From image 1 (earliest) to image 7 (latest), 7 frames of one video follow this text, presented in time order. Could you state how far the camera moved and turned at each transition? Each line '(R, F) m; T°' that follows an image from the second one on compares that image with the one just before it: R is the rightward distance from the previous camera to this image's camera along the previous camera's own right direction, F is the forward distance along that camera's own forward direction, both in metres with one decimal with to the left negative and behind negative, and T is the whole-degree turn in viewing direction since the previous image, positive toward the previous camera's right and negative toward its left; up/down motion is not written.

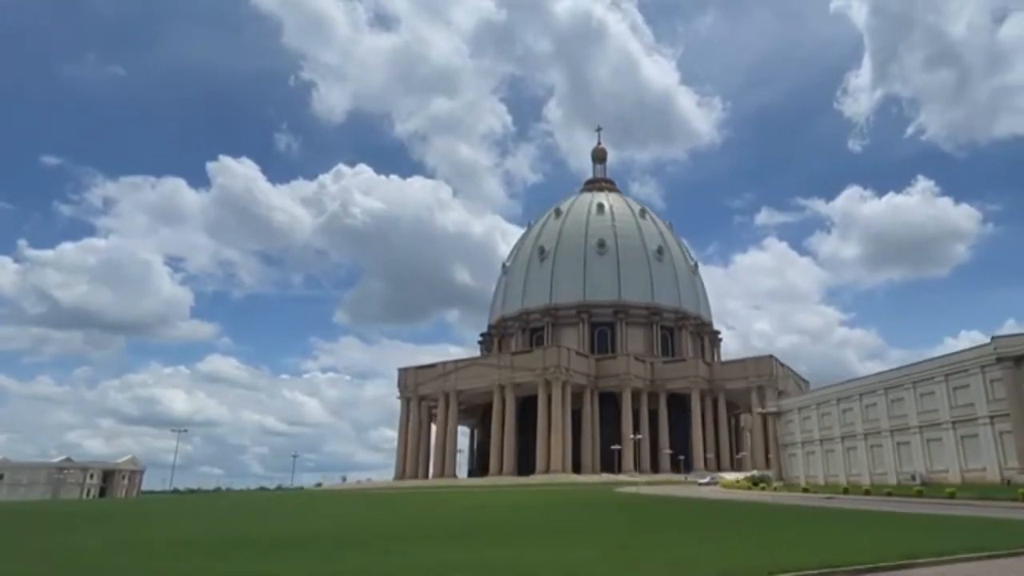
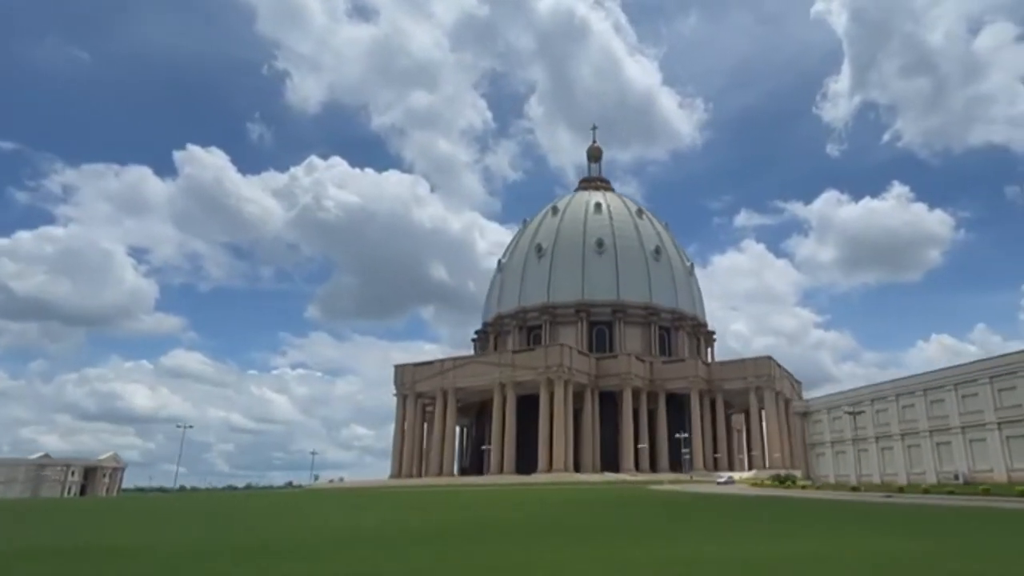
(-2.3, +0.6) m; +3°
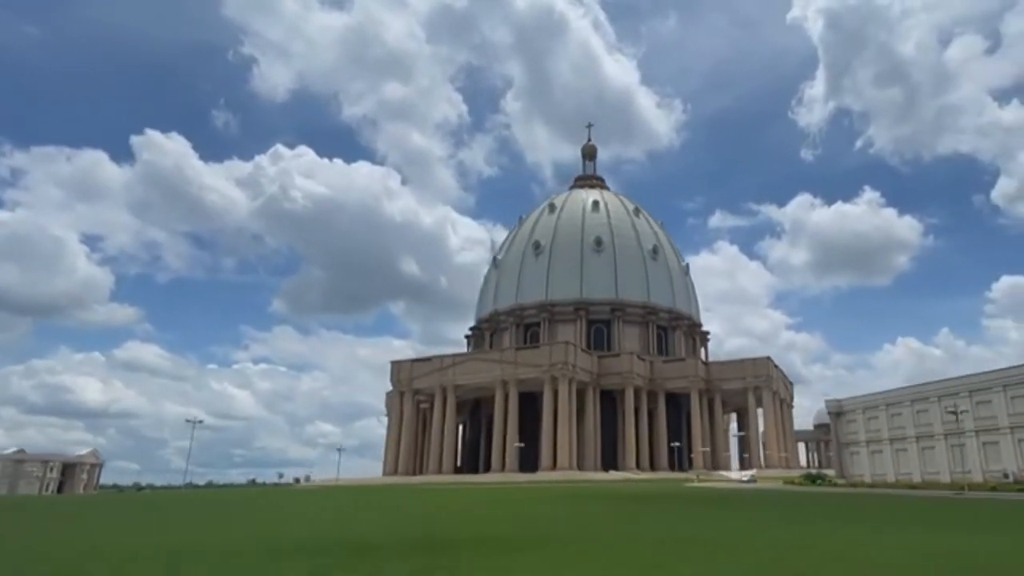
(-2.9, +0.7) m; +3°
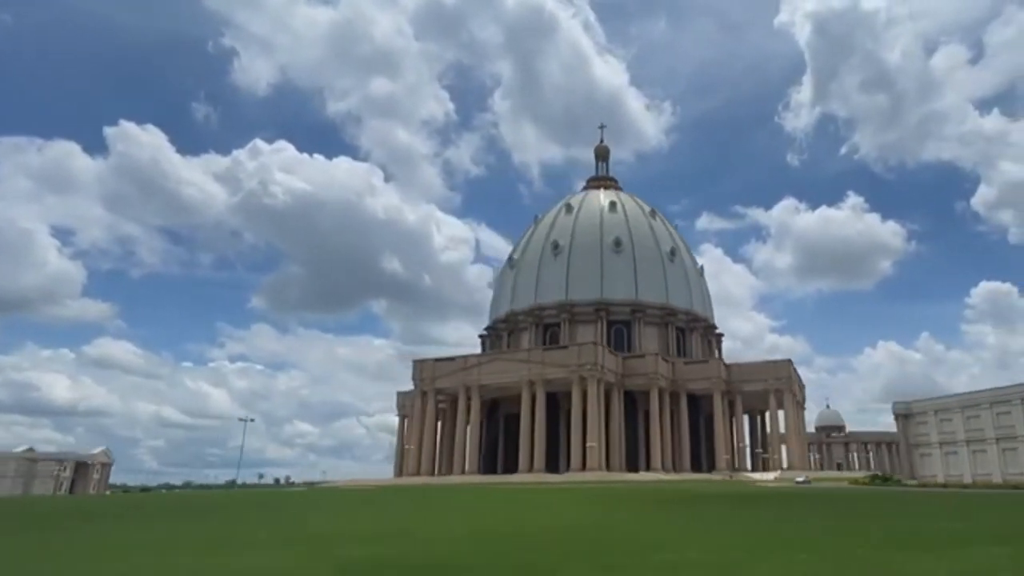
(-3.9, +0.3) m; +3°
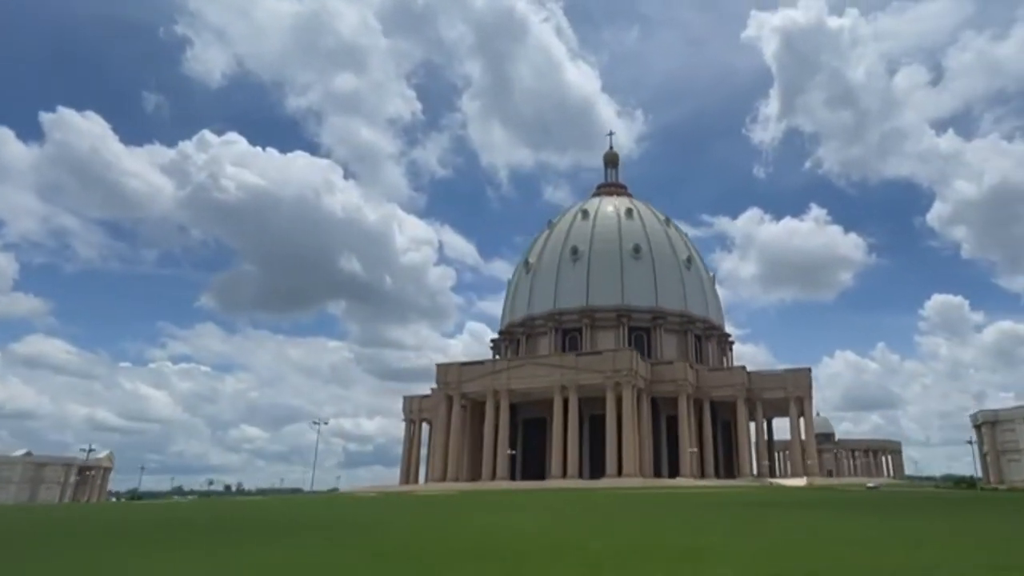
(-6.3, +1.1) m; +5°
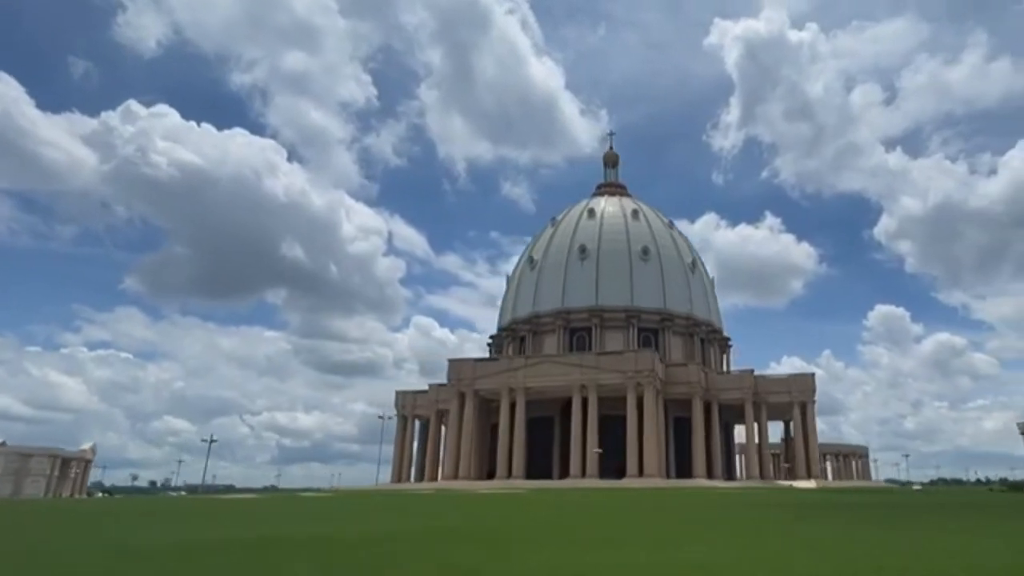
(-6.0, +2.4) m; +6°
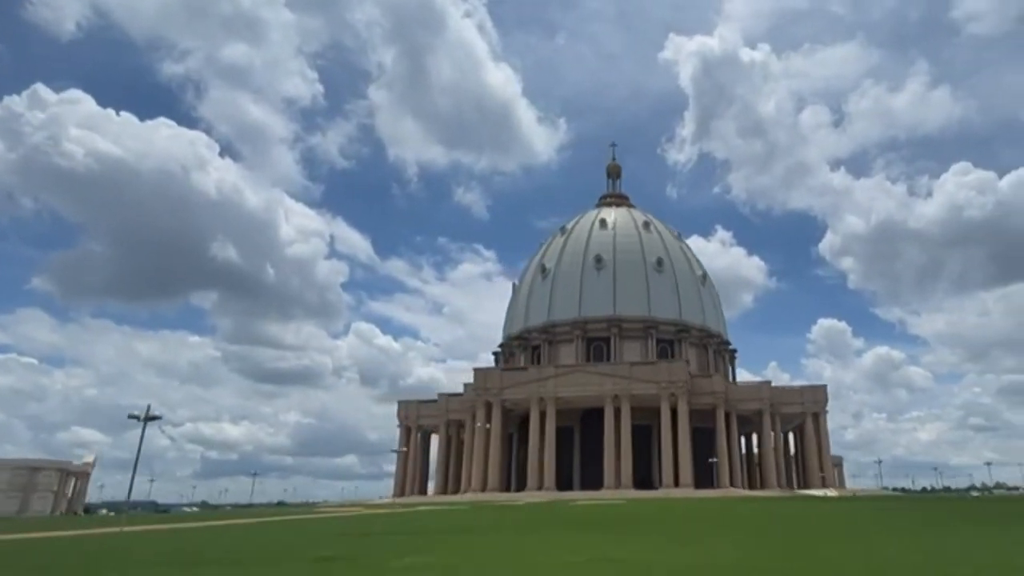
(-6.8, +2.9) m; +7°
